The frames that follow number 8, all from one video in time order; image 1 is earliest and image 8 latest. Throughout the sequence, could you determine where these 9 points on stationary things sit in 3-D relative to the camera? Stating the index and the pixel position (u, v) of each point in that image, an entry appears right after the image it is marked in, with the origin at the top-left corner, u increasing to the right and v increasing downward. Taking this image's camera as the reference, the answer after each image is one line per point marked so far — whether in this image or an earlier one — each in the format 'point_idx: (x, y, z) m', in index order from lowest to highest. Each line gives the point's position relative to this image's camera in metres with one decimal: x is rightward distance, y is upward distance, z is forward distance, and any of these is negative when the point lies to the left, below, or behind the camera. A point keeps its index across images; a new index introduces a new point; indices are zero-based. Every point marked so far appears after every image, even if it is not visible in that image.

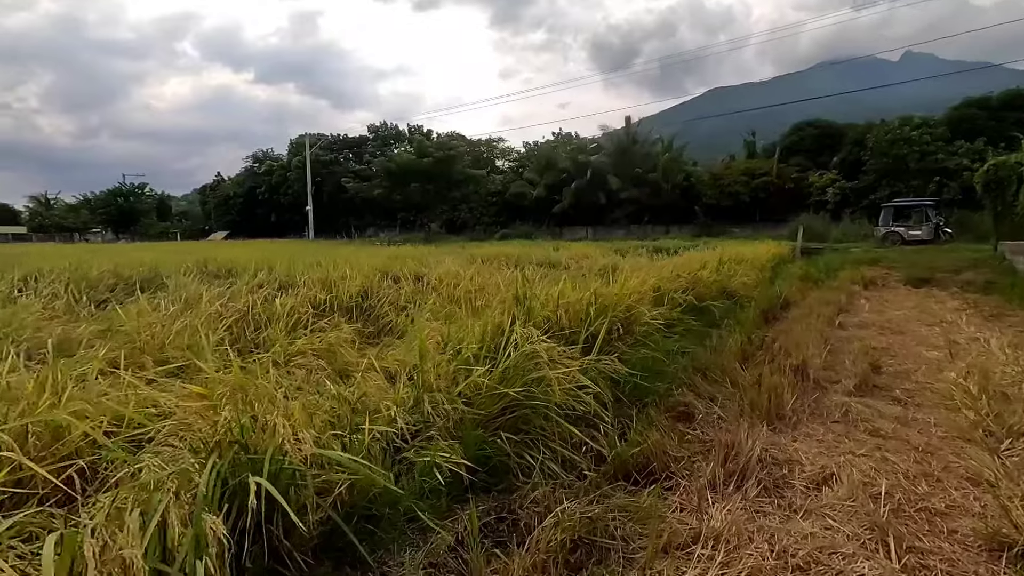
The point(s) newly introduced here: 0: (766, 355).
0: (+3.0, -0.8, +6.3) m
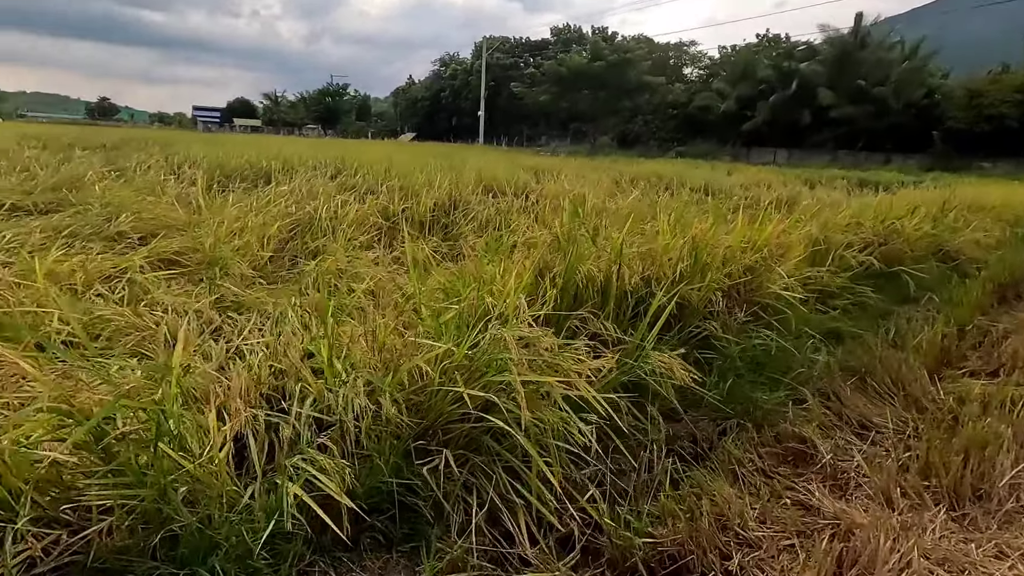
0: (+3.5, -0.6, +3.9) m
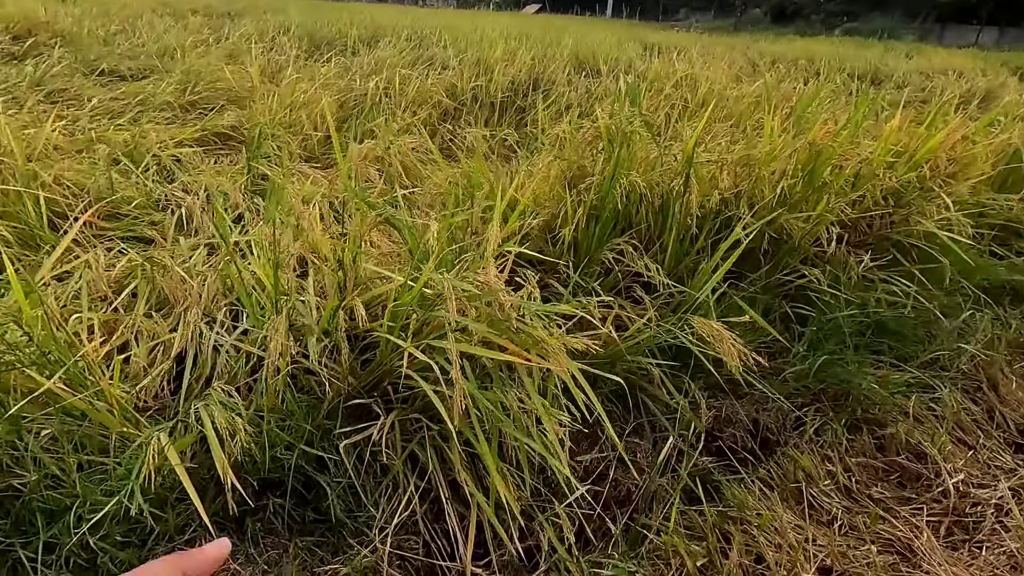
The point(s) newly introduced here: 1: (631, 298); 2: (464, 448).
0: (+3.6, -0.4, +2.6) m
1: (+0.5, 0.0, +2.3) m
2: (-0.2, -0.5, +1.7) m
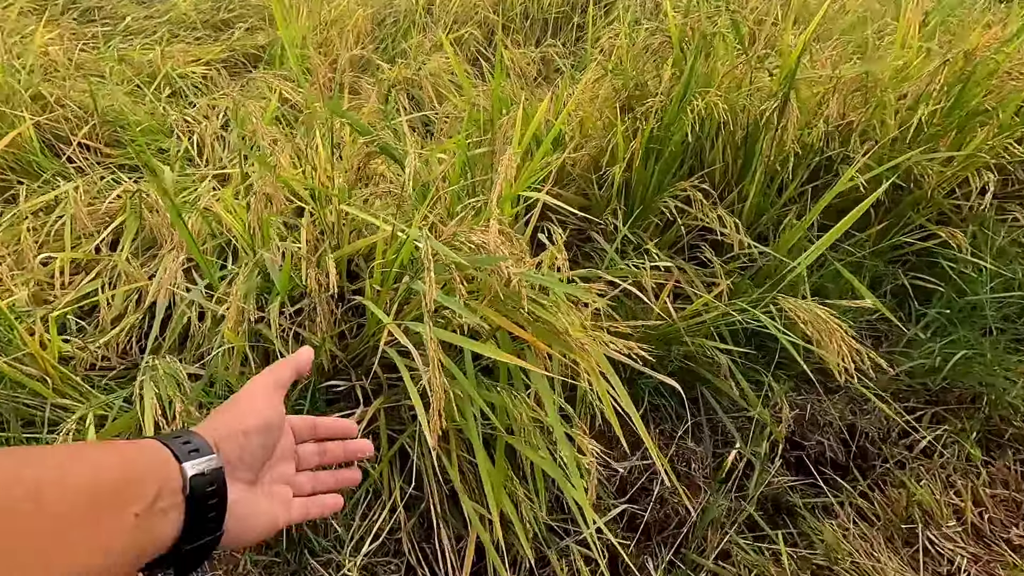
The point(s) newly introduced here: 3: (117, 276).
0: (+3.7, -0.3, +1.8) m
1: (+0.6, +0.1, +1.8) m
2: (-0.1, -0.4, +1.3) m
3: (-1.4, +0.1, +1.8) m
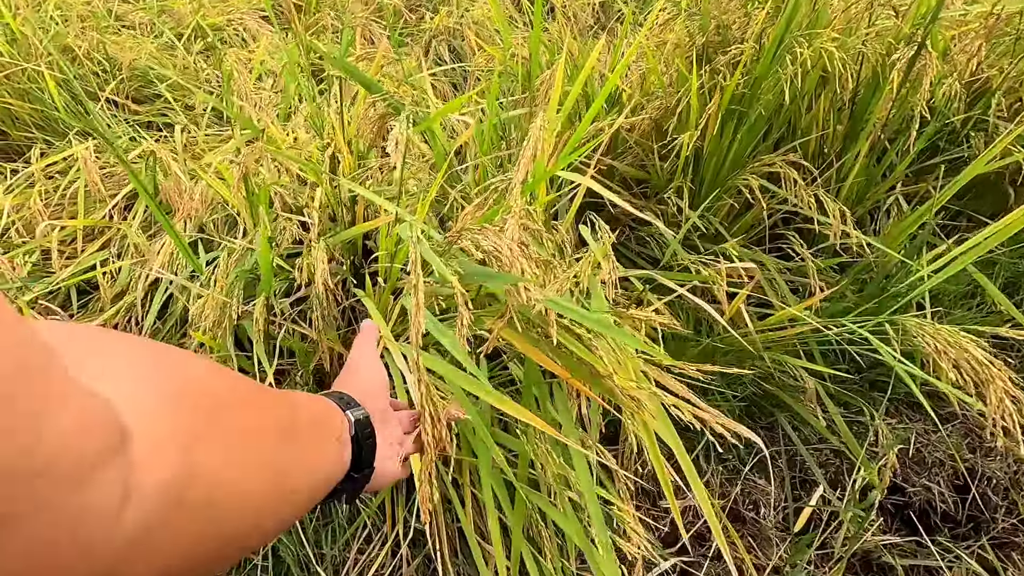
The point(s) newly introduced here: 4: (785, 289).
0: (+3.8, -0.5, +1.2) m
1: (+0.7, +0.1, +1.5) m
2: (-0.1, -0.4, +1.1) m
3: (-1.3, +0.2, +1.6) m
4: (+0.7, 0.0, +1.3) m
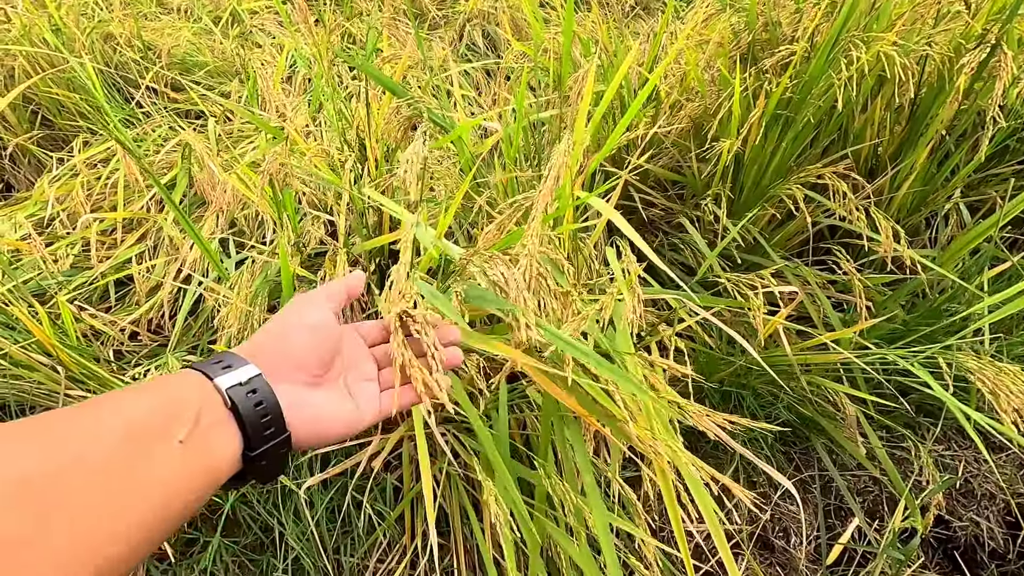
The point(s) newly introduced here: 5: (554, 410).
0: (+3.9, -0.6, +1.0) m
1: (+0.8, +0.1, +1.4) m
2: (0.0, -0.4, +1.1) m
3: (-1.2, +0.2, +1.7) m
4: (+0.7, 0.0, +1.2) m
5: (+0.1, -0.2, +1.0) m
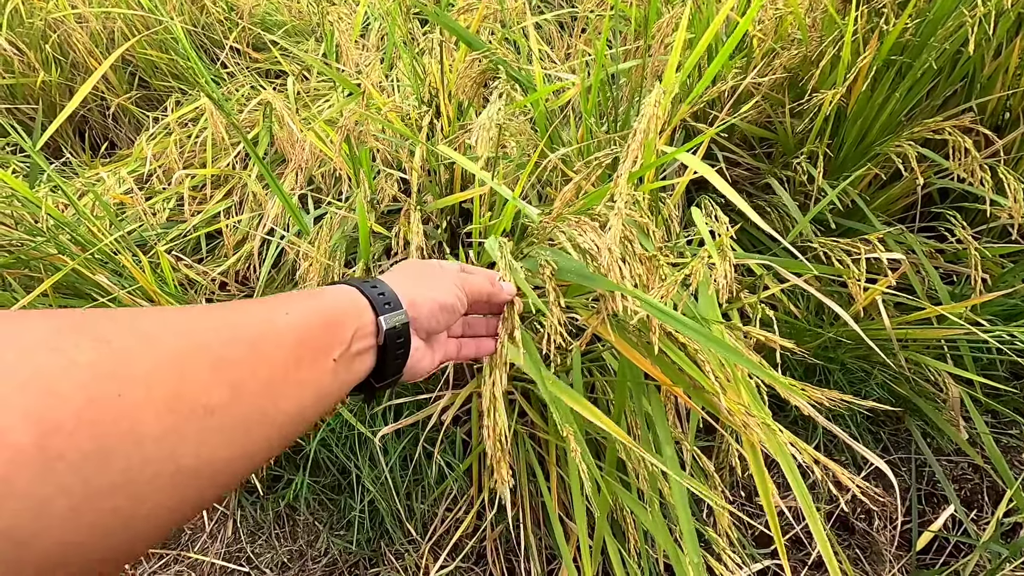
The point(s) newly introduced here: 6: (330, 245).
0: (+4.0, -0.6, +0.5) m
1: (+1.0, +0.1, +1.2) m
2: (+0.1, -0.4, +1.1) m
3: (-1.0, +0.3, +1.8) m
4: (+0.9, 0.0, +1.1) m
5: (+0.2, -0.1, +0.9) m
6: (-0.4, +0.1, +1.3) m
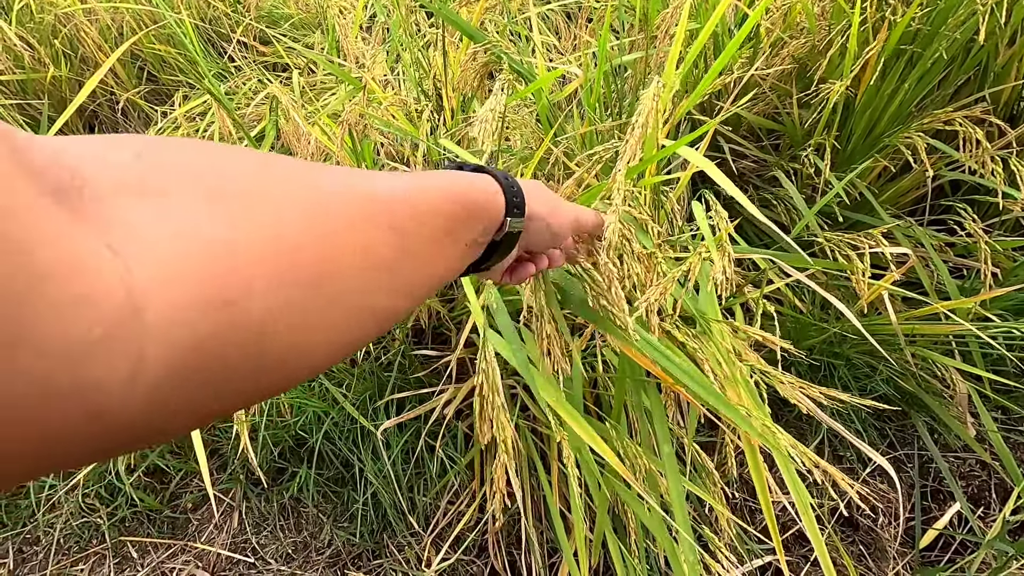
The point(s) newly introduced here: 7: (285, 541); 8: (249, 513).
0: (+3.9, -0.6, +0.5) m
1: (+1.0, +0.1, +1.2) m
2: (+0.1, -0.4, +1.1) m
3: (-1.0, +0.3, +1.8) m
4: (+0.9, 0.0, +1.1) m
5: (+0.2, -0.1, +0.9) m
6: (-0.4, +0.1, +1.3) m
7: (-0.5, -0.6, +1.2) m
8: (-0.6, -0.5, +1.2) m
